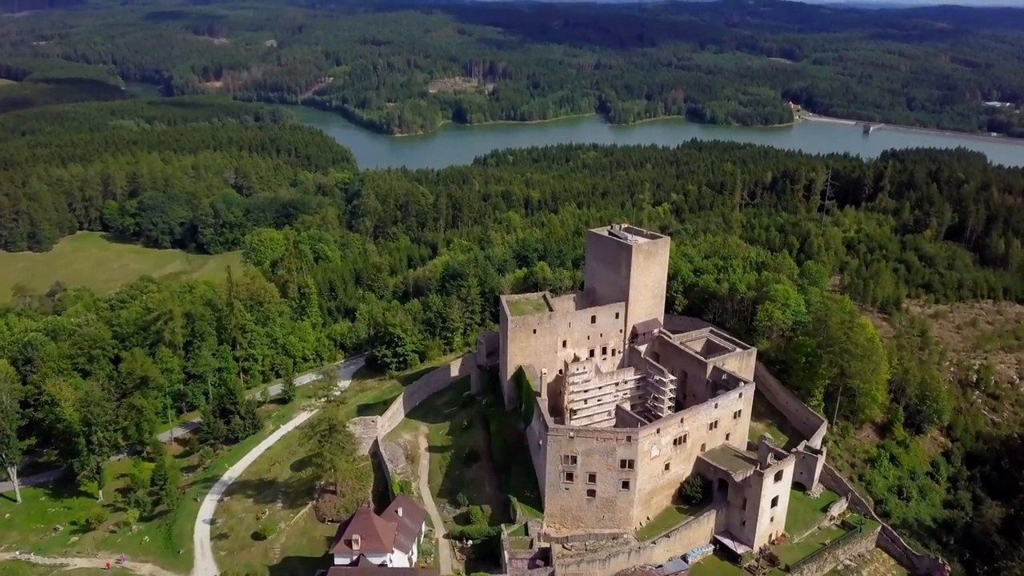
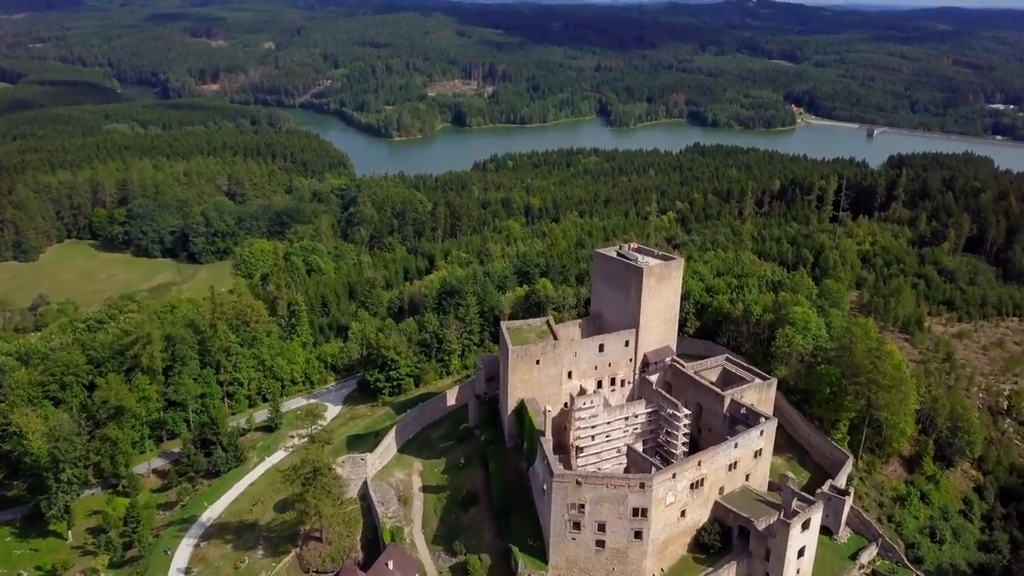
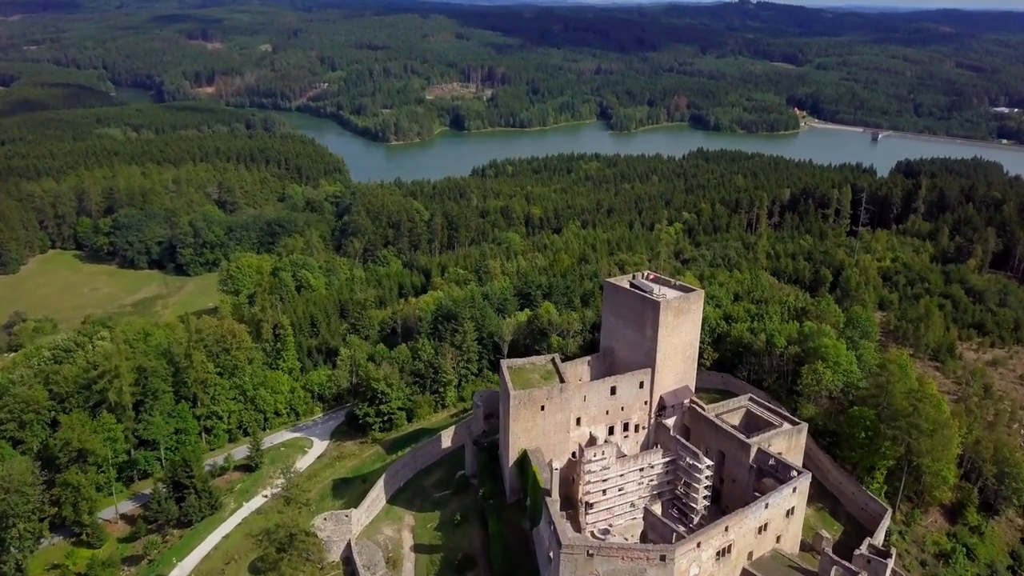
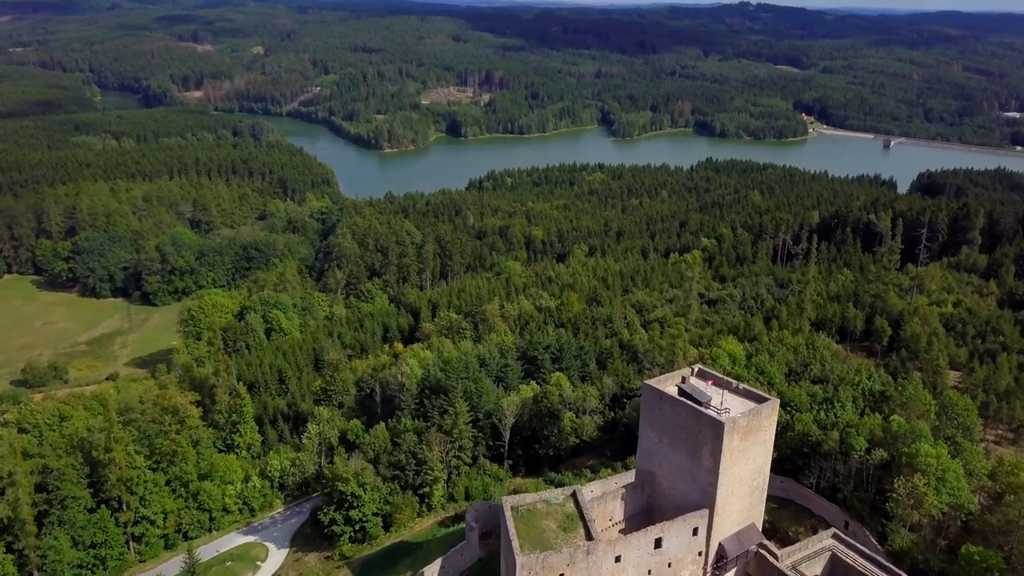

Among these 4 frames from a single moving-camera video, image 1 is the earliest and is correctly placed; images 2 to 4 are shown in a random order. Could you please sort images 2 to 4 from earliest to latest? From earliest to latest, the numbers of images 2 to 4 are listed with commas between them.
2, 3, 4
